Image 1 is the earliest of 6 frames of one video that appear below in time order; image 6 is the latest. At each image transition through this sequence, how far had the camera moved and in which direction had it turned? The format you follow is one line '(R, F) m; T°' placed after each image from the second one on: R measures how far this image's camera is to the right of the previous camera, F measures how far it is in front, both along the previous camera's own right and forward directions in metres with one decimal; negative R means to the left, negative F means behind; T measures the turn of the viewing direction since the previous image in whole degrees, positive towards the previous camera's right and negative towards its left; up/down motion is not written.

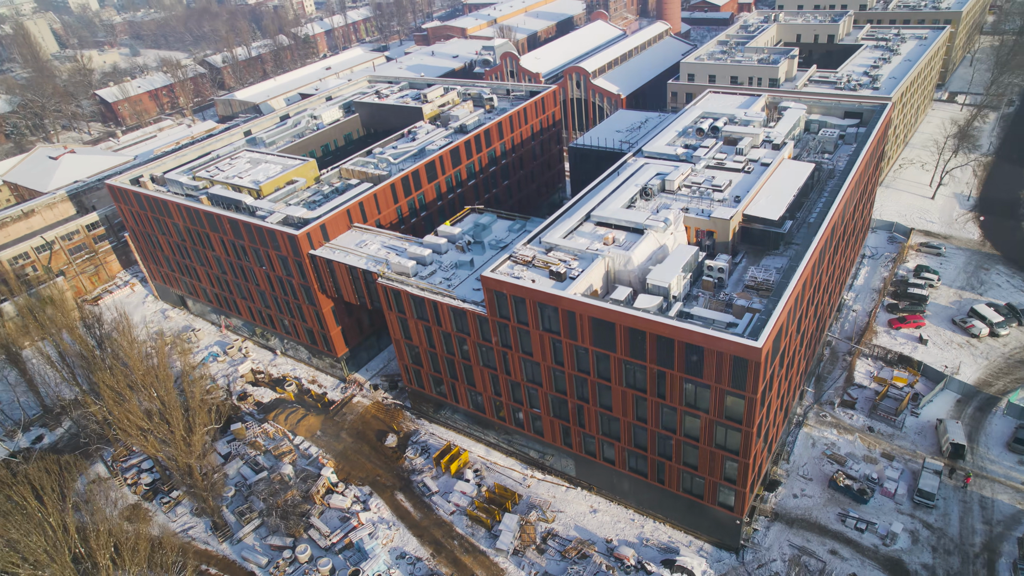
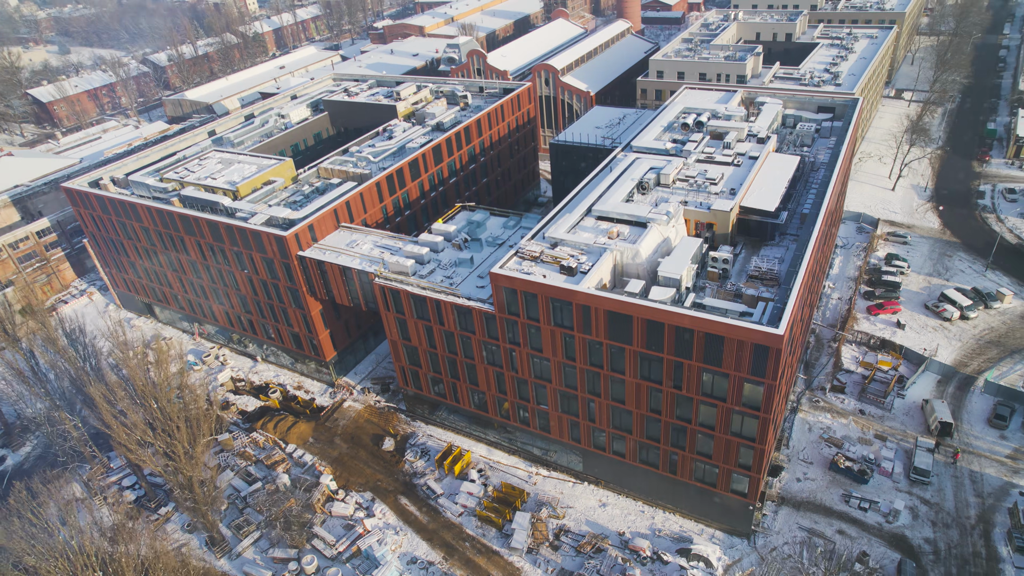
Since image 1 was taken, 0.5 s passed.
(-4.6, +0.7) m; +5°
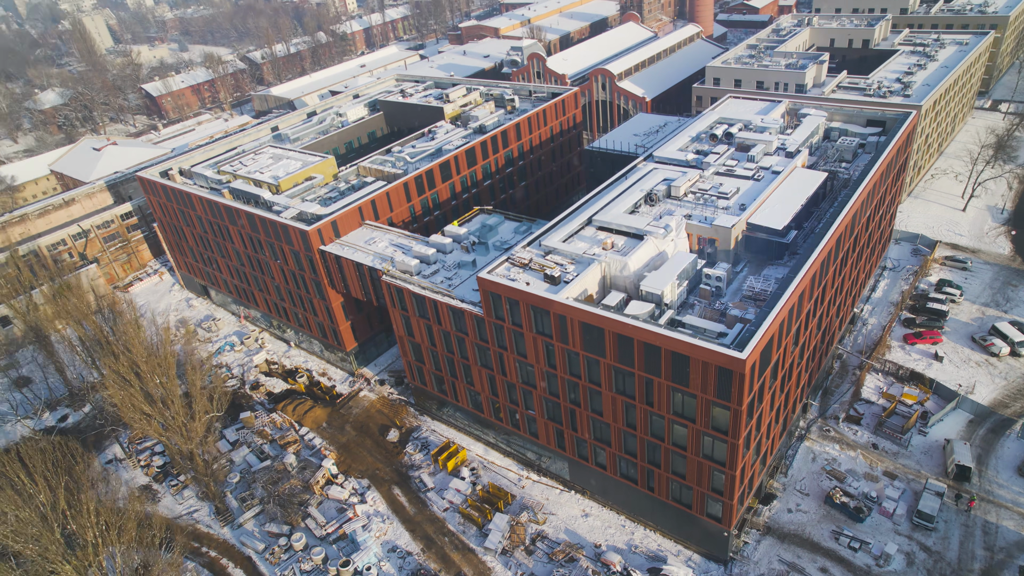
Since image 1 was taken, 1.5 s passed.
(+7.6, -0.3) m; -8°
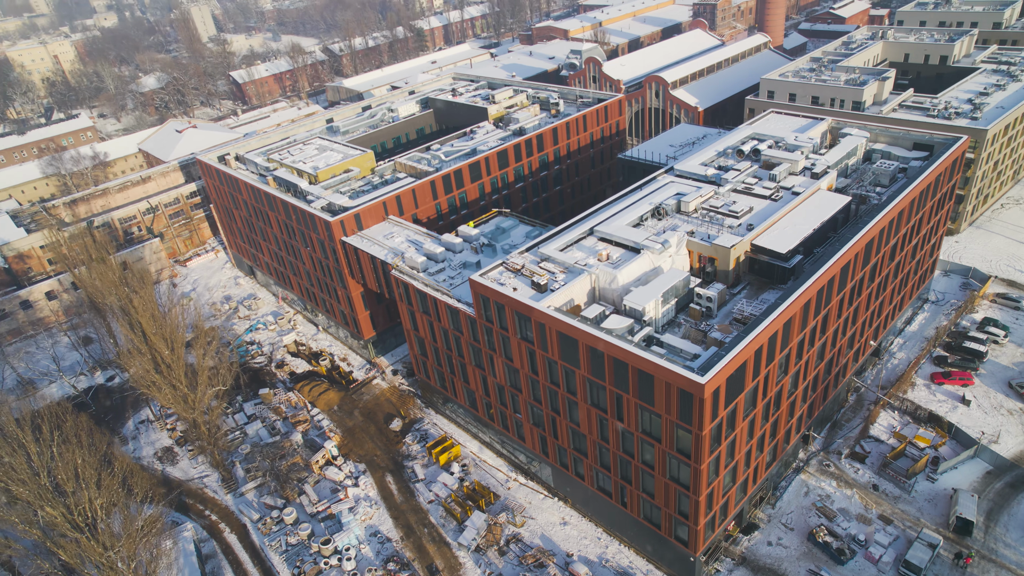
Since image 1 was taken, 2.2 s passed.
(+6.4, -0.3) m; -7°
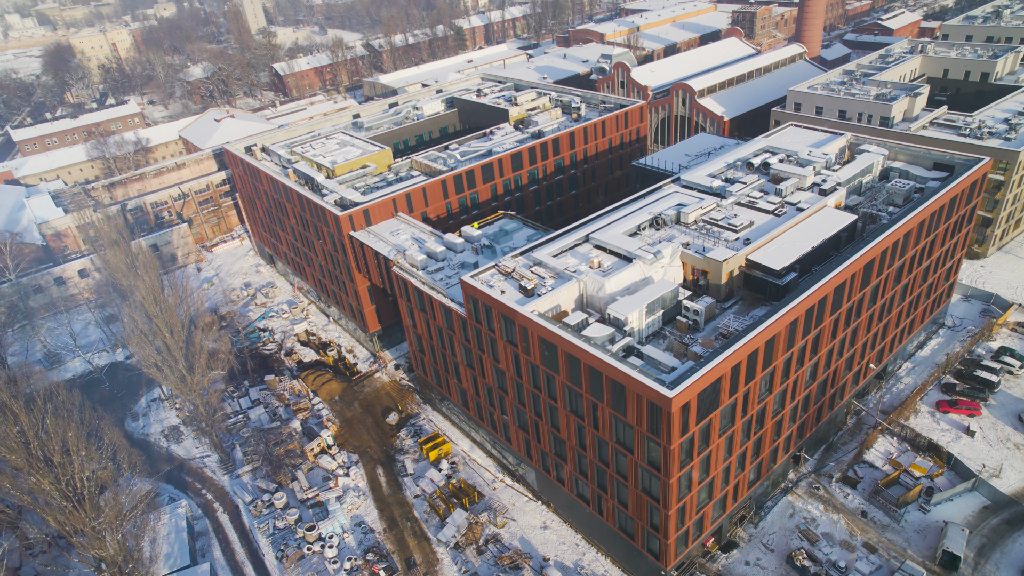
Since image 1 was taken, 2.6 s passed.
(+3.7, -0.3) m; -3°
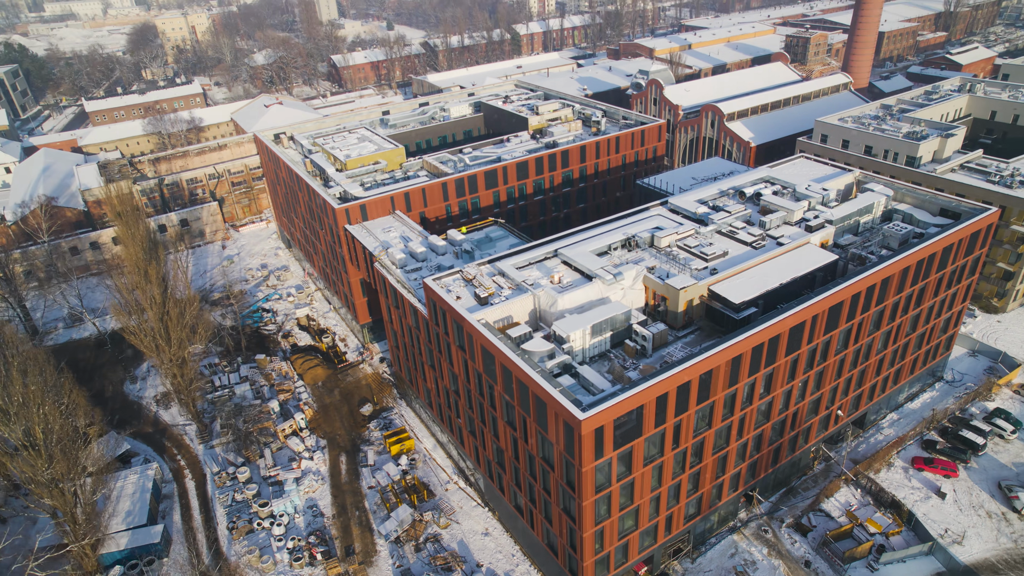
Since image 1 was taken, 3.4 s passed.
(+7.3, -0.2) m; -5°
